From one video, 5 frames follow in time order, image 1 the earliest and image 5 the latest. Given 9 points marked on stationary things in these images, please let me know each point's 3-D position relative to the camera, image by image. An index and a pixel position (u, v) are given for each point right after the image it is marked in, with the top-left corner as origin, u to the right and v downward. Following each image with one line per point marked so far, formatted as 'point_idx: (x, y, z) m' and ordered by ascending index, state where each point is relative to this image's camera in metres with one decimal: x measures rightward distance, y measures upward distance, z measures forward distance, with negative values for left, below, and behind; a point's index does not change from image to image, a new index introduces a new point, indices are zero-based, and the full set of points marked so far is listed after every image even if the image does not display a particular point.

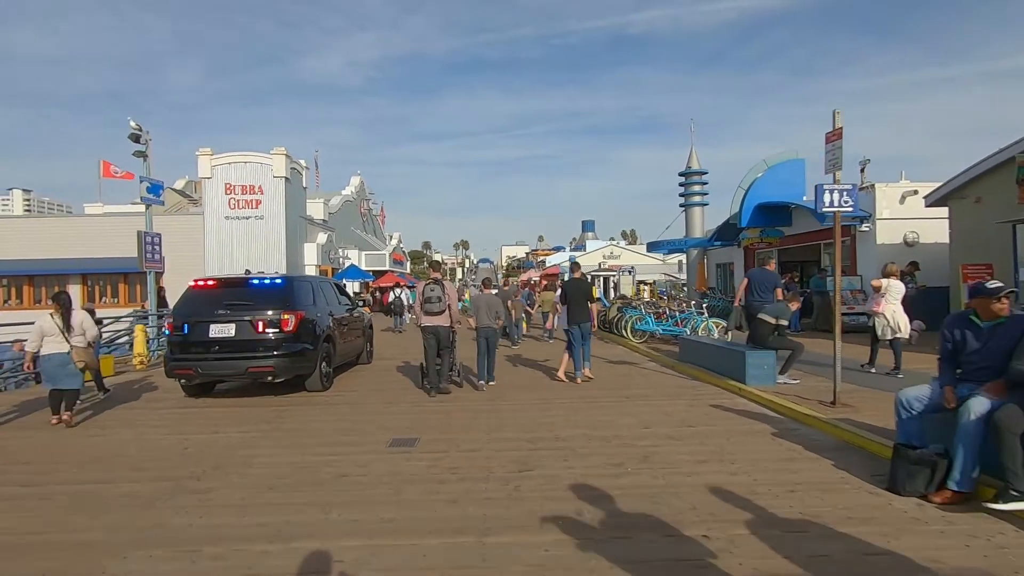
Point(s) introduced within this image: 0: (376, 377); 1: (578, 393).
0: (-3.2, -2.1, +12.5) m
1: (+1.2, -2.0, +10.1) m
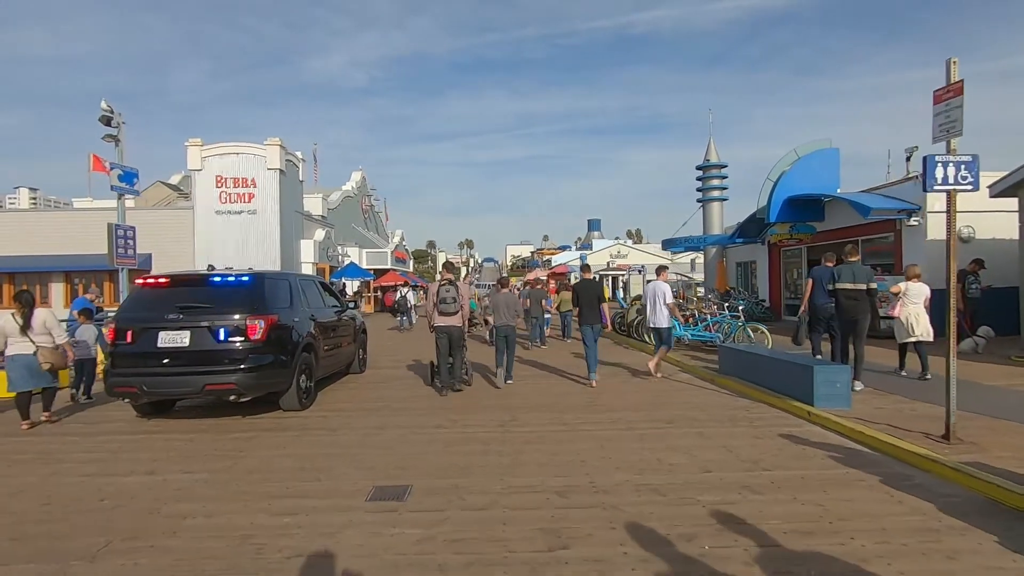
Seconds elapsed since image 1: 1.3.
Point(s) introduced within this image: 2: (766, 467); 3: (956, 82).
0: (-2.9, -2.1, +10.8) m
1: (+1.5, -2.0, +8.4) m
2: (+2.8, -2.0, +5.9) m
3: (+5.2, +2.4, +6.2) m
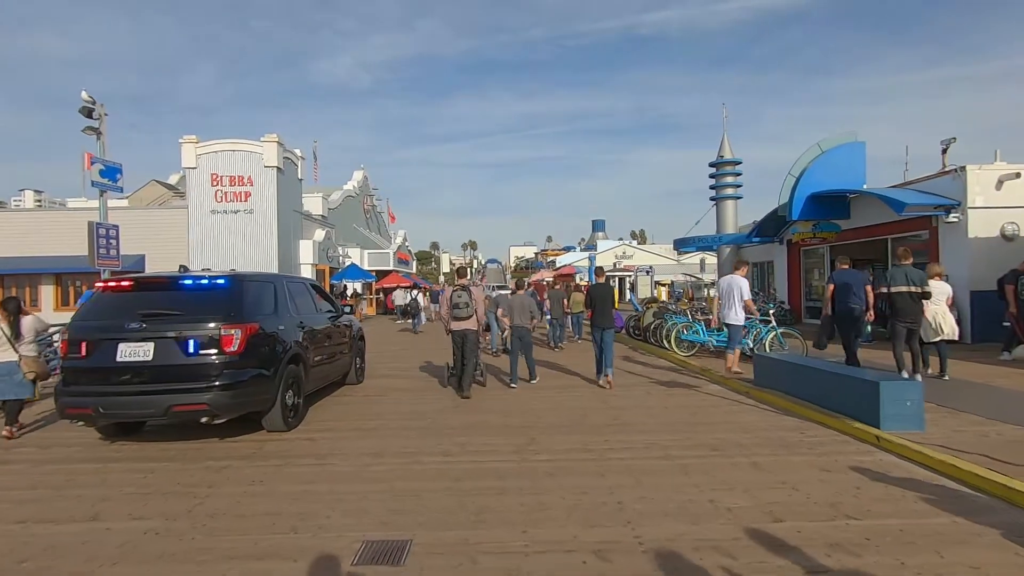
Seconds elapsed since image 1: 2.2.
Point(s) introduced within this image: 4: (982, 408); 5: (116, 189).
0: (-2.7, -2.1, +9.7) m
1: (+1.7, -2.0, +7.2) m
2: (+3.0, -2.0, +4.8) m
3: (+5.4, +2.4, +5.1) m
4: (+7.0, -1.8, +7.9) m
5: (-11.1, +2.8, +15.1) m
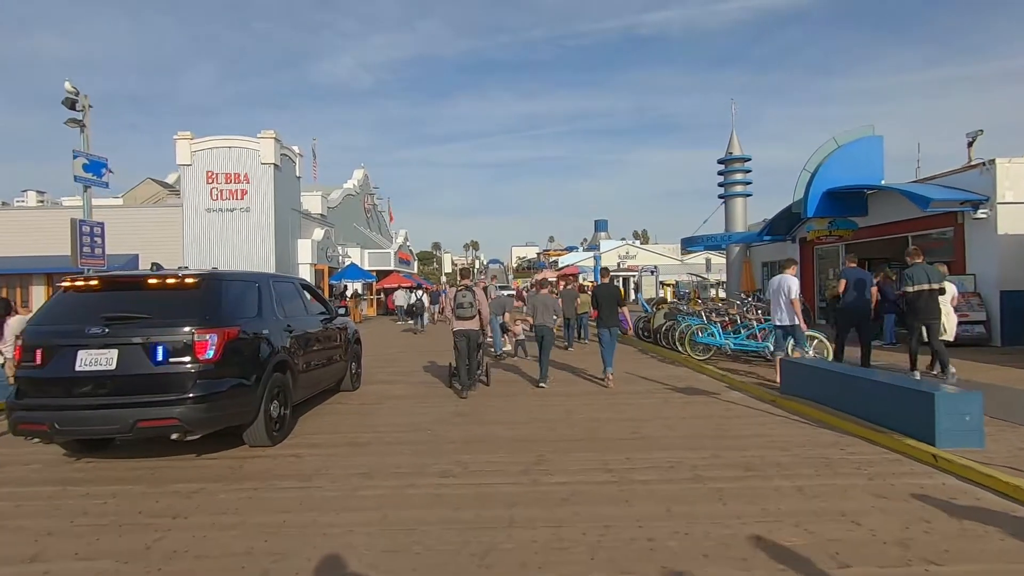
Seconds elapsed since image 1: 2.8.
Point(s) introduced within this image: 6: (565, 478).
0: (-2.6, -2.1, +8.9) m
1: (+1.8, -2.0, +6.5) m
2: (+3.1, -2.0, +4.0) m
3: (+5.4, +2.4, +4.3) m
4: (+7.1, -1.8, +7.2) m
5: (-11.0, +2.8, +14.3) m
6: (+0.6, -2.0, +5.8) m
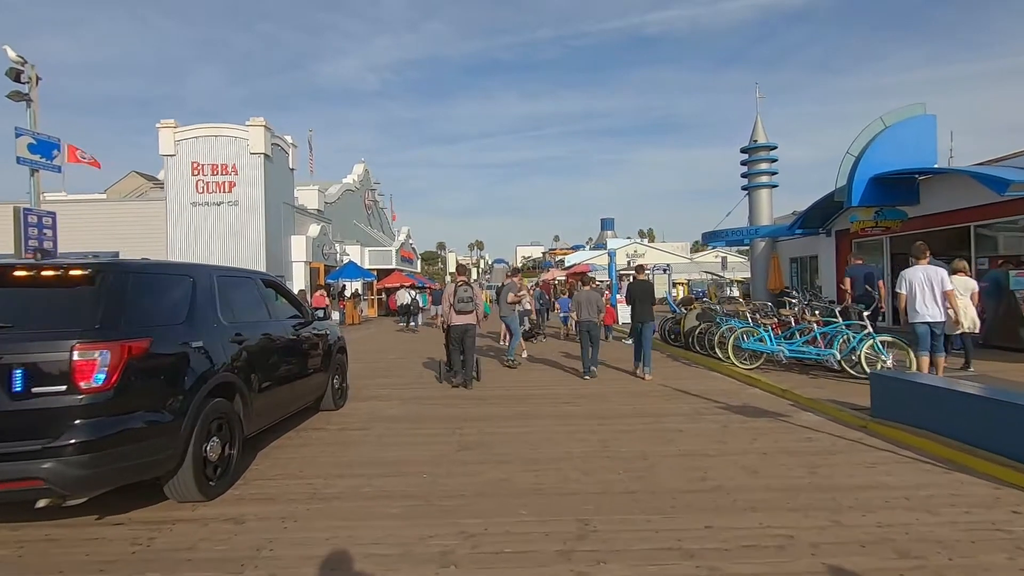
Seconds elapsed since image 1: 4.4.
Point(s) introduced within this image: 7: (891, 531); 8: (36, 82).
0: (-2.3, -2.1, +7.0) m
1: (+2.0, -2.0, +4.5) m
2: (+3.3, -2.0, +2.0) m
3: (+5.7, +2.4, +2.3) m
4: (+7.3, -1.7, +5.1) m
5: (-10.7, +2.8, +12.5) m
6: (+0.8, -2.0, +3.8) m
7: (+3.1, -1.9, +4.3) m
8: (-10.9, +4.7, +12.3) m
